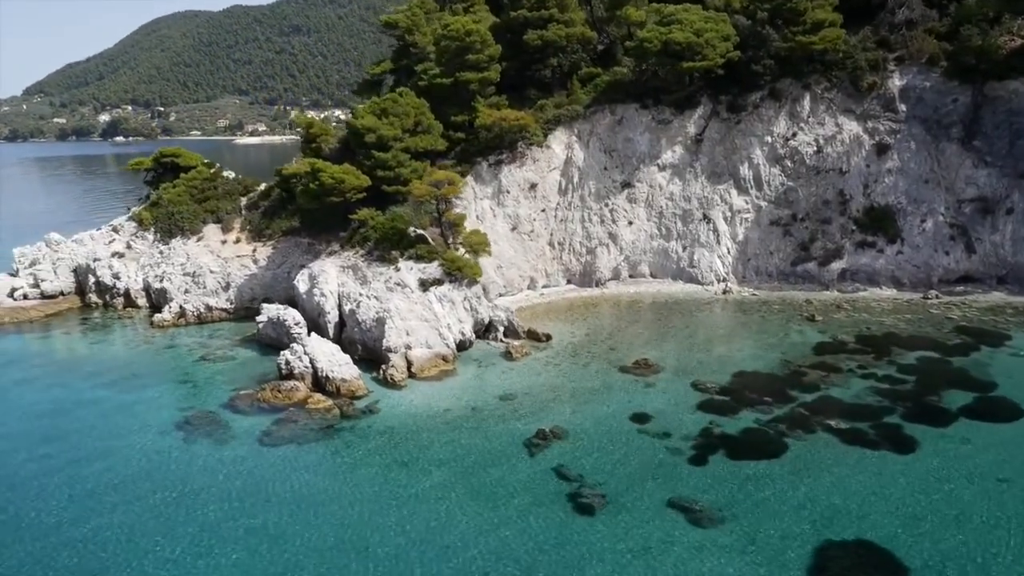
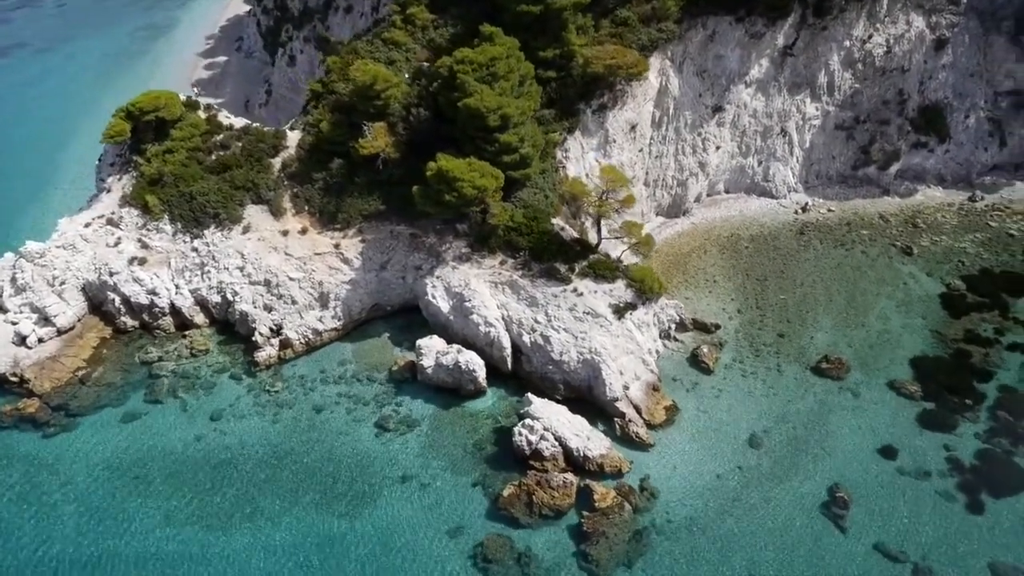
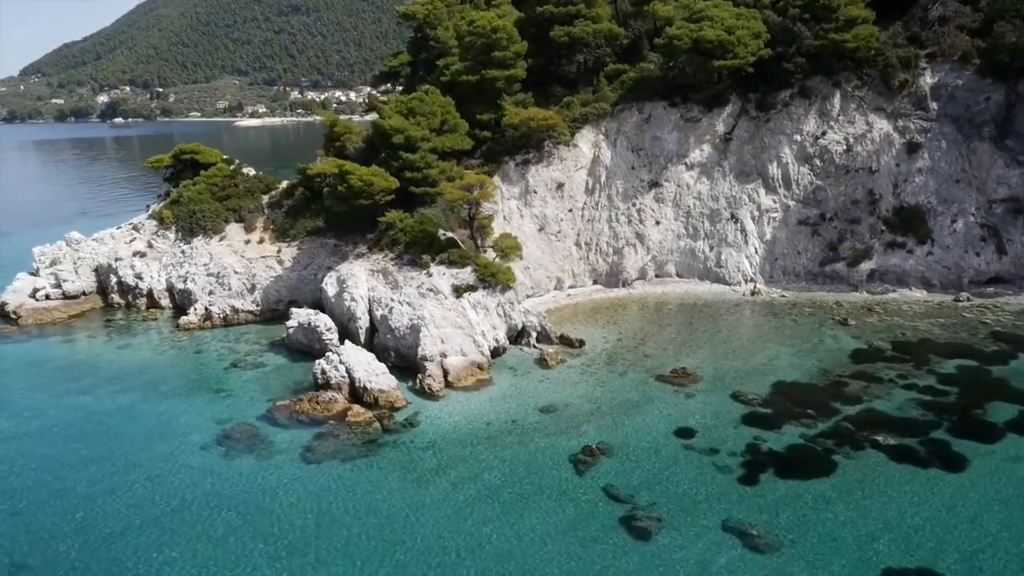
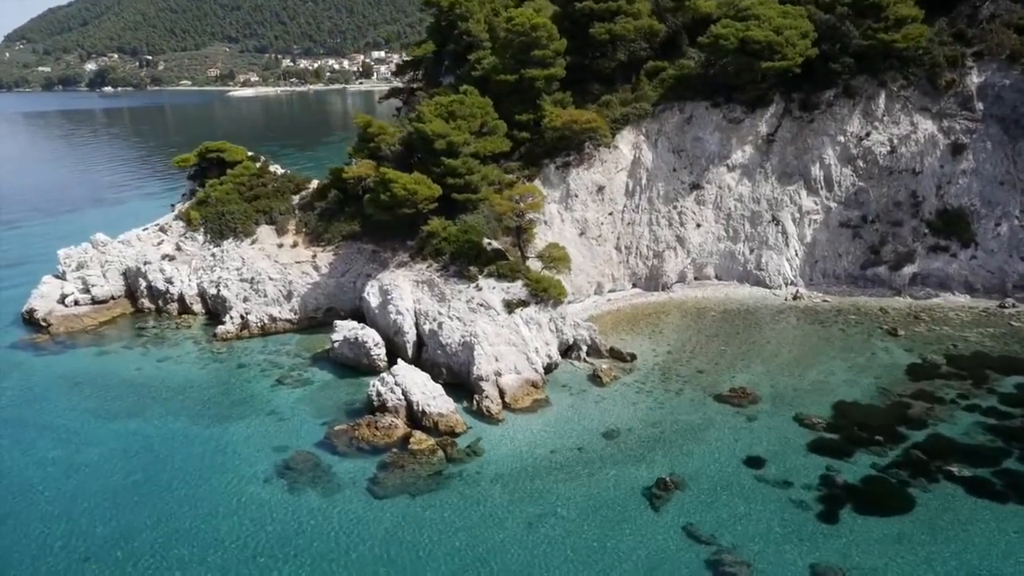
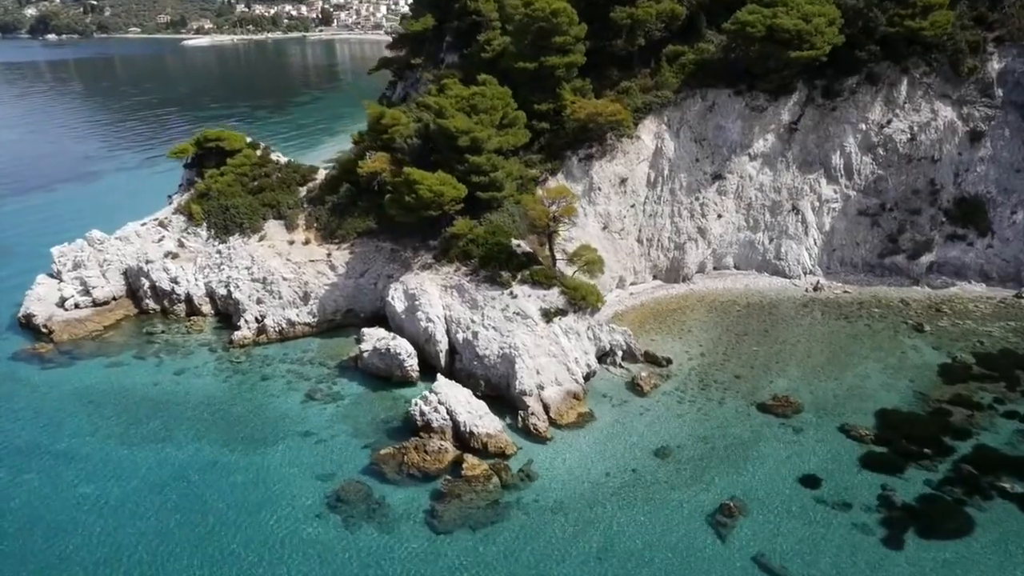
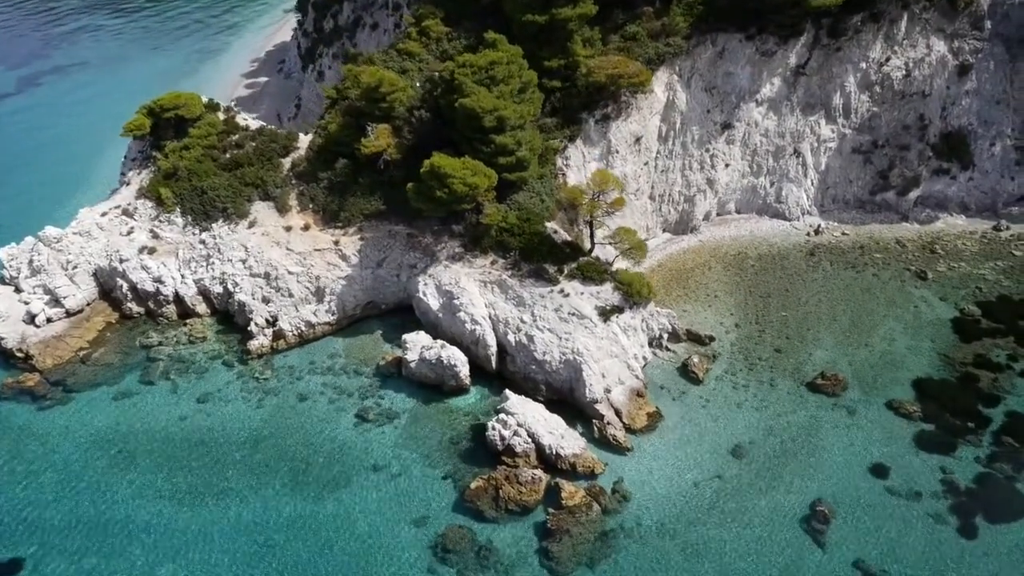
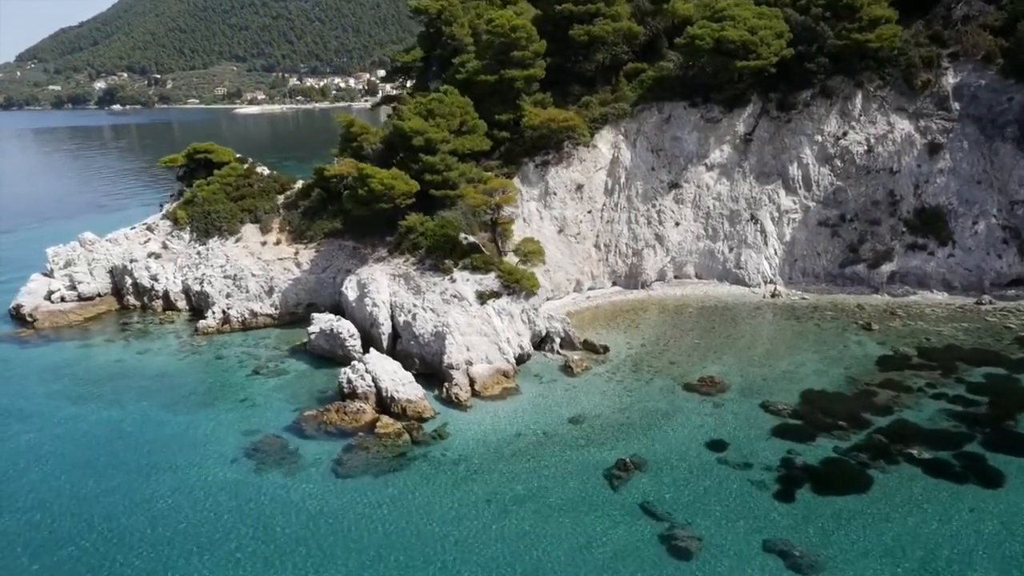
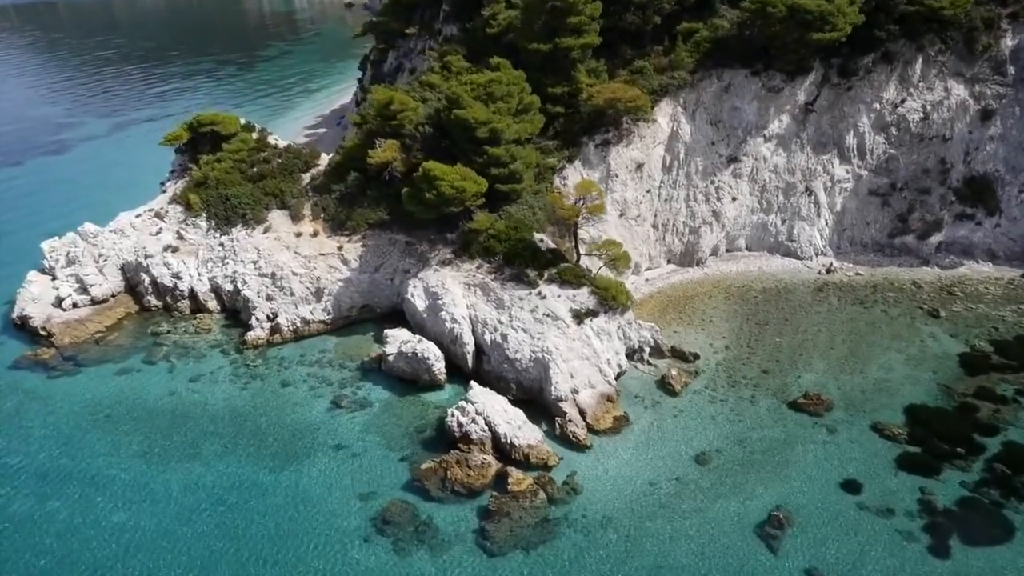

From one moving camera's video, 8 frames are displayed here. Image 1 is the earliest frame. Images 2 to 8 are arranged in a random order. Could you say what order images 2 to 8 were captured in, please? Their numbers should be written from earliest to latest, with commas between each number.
3, 7, 4, 5, 8, 6, 2
